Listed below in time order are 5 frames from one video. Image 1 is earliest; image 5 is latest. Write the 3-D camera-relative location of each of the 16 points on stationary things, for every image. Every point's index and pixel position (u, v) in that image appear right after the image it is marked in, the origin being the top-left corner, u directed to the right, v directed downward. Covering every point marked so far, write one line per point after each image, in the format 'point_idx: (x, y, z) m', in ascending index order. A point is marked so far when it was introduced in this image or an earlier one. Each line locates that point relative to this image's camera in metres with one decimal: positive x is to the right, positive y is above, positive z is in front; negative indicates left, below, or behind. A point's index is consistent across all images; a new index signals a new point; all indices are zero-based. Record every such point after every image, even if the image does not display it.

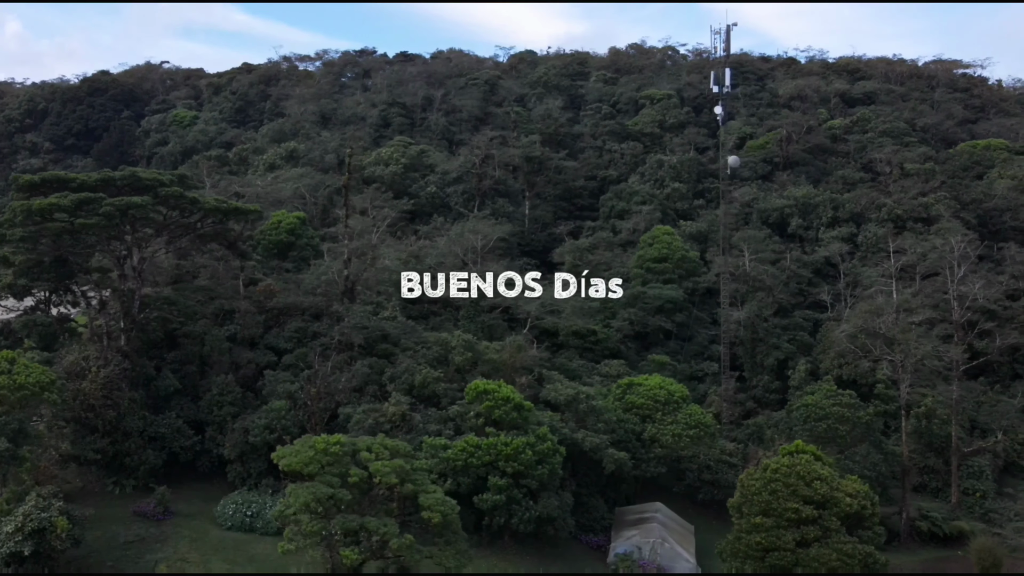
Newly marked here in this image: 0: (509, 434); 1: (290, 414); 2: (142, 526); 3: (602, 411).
0: (-0.1, -2.3, +15.0) m
1: (-3.8, -2.1, +16.2) m
2: (-6.4, -4.0, +16.1) m
3: (+1.6, -2.2, +17.0) m
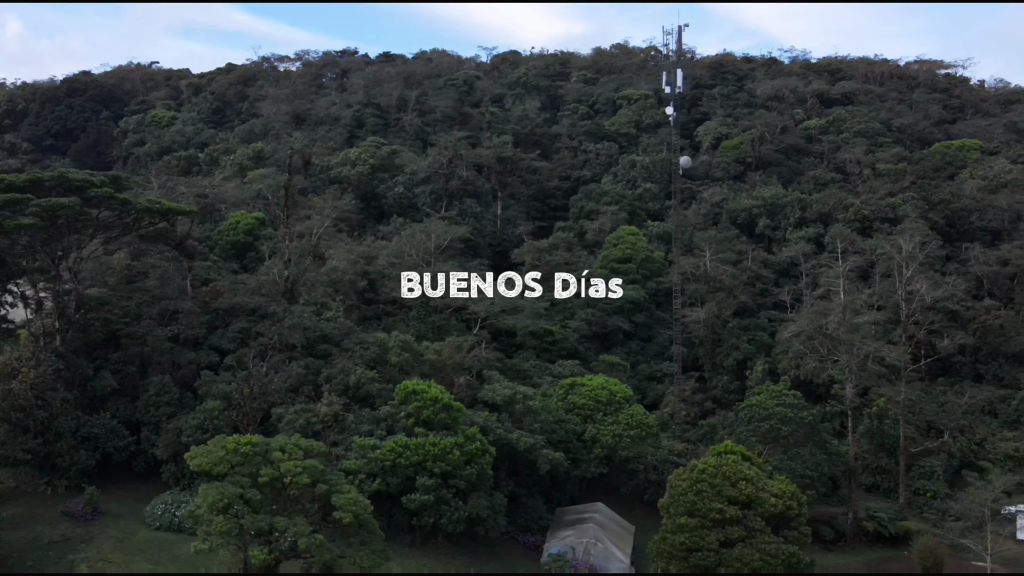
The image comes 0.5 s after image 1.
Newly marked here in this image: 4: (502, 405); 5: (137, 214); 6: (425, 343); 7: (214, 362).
0: (-1.2, -2.3, +15.0) m
1: (-4.9, -2.1, +16.2) m
2: (-7.5, -4.0, +16.1) m
3: (+0.5, -2.2, +17.0) m
4: (-0.2, -2.1, +17.3) m
5: (-7.4, +1.4, +18.7) m
6: (-1.7, -1.1, +18.5) m
7: (-6.1, -1.5, +19.5) m
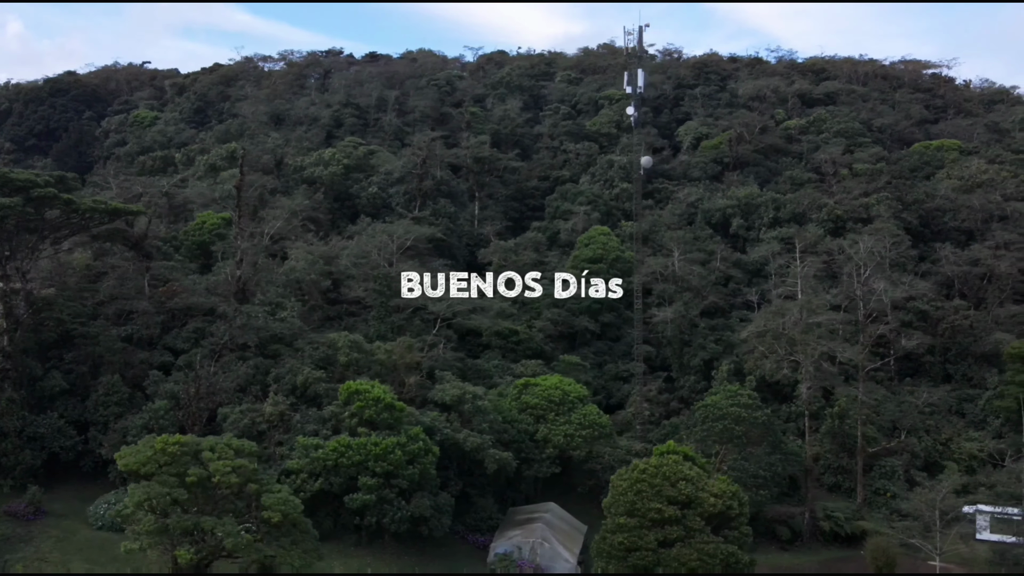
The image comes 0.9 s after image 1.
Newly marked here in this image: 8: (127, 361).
0: (-2.1, -2.3, +15.1) m
1: (-5.8, -2.1, +16.2) m
2: (-8.4, -4.0, +16.1) m
3: (-0.4, -2.2, +17.0) m
4: (-1.1, -2.1, +17.3) m
5: (-8.3, +1.4, +18.7) m
6: (-2.6, -1.1, +18.6) m
7: (-7.0, -1.5, +19.5) m
8: (-7.7, -1.5, +19.2) m
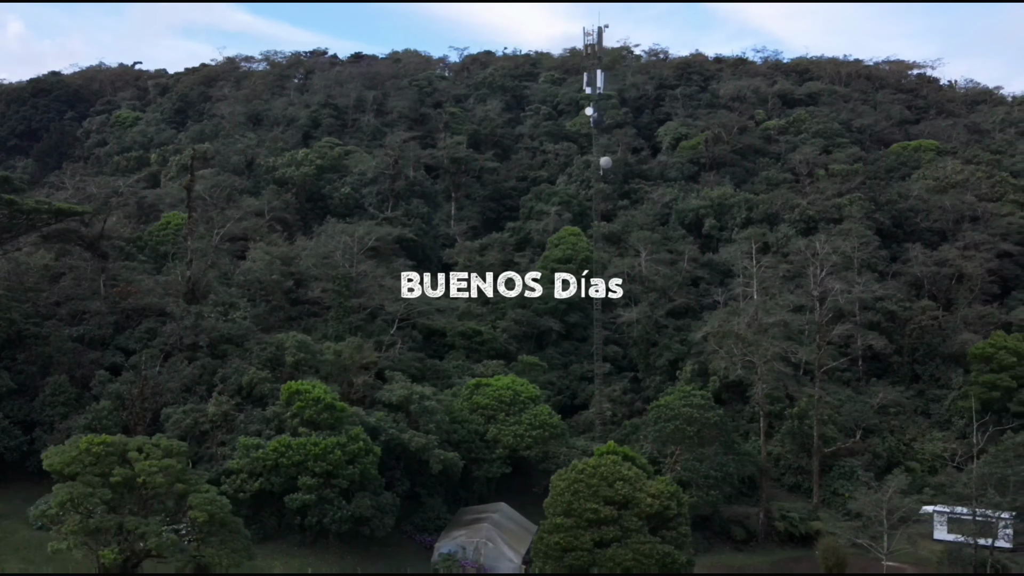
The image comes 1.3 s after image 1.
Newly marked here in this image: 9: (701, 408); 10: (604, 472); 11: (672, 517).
0: (-3.0, -2.3, +15.1) m
1: (-6.8, -2.2, +16.3) m
2: (-9.3, -4.0, +16.2) m
3: (-1.4, -2.2, +17.1) m
4: (-2.0, -2.1, +17.4) m
5: (-9.2, +1.4, +18.7) m
6: (-3.6, -1.1, +18.6) m
7: (-8.0, -1.5, +19.5) m
8: (-8.7, -1.5, +19.2) m
9: (+3.8, -2.4, +19.3) m
10: (+1.4, -2.8, +14.6) m
11: (+2.5, -3.5, +14.7) m
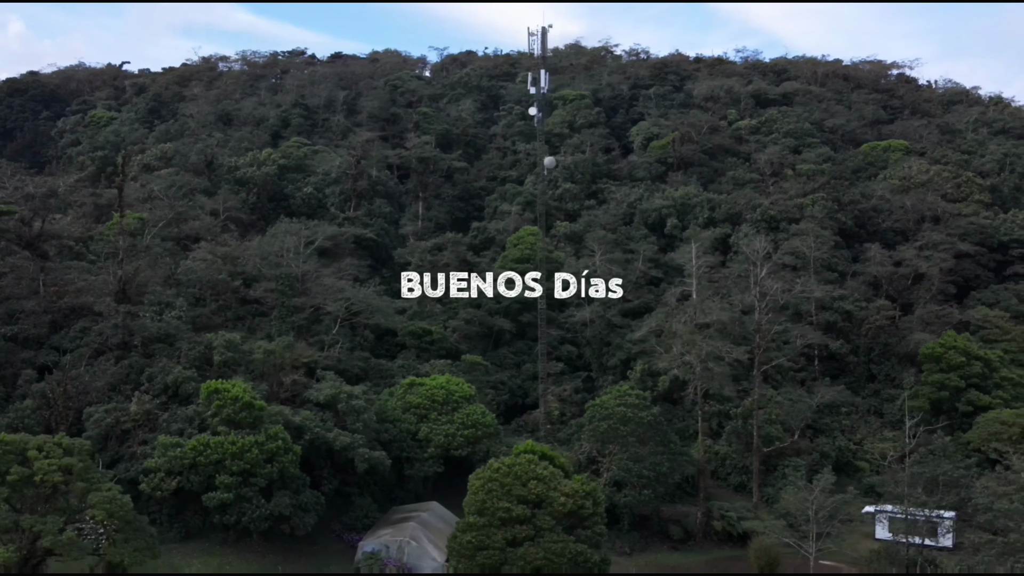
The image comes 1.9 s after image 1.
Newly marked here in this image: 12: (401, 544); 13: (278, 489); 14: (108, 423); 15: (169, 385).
0: (-4.3, -2.3, +15.2) m
1: (-8.1, -2.1, +16.3) m
2: (-10.6, -4.0, +16.2) m
3: (-2.7, -2.2, +17.1) m
4: (-3.3, -2.1, +17.4) m
5: (-10.5, +1.4, +18.8) m
6: (-4.9, -1.1, +18.6) m
7: (-9.3, -1.5, +19.6) m
8: (-10.0, -1.5, +19.2) m
9: (+2.5, -2.4, +19.3) m
10: (+0.1, -2.8, +14.7) m
11: (+1.2, -3.5, +14.8) m
12: (-1.9, -4.3, +16.2) m
13: (-3.8, -3.3, +15.4) m
14: (-6.6, -2.2, +15.7) m
15: (-6.0, -1.7, +16.7) m
